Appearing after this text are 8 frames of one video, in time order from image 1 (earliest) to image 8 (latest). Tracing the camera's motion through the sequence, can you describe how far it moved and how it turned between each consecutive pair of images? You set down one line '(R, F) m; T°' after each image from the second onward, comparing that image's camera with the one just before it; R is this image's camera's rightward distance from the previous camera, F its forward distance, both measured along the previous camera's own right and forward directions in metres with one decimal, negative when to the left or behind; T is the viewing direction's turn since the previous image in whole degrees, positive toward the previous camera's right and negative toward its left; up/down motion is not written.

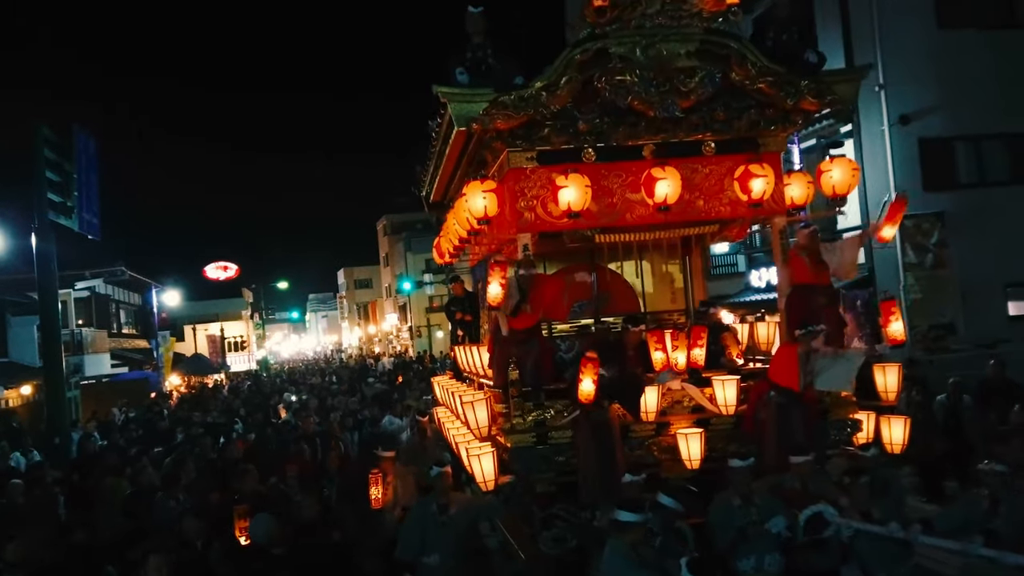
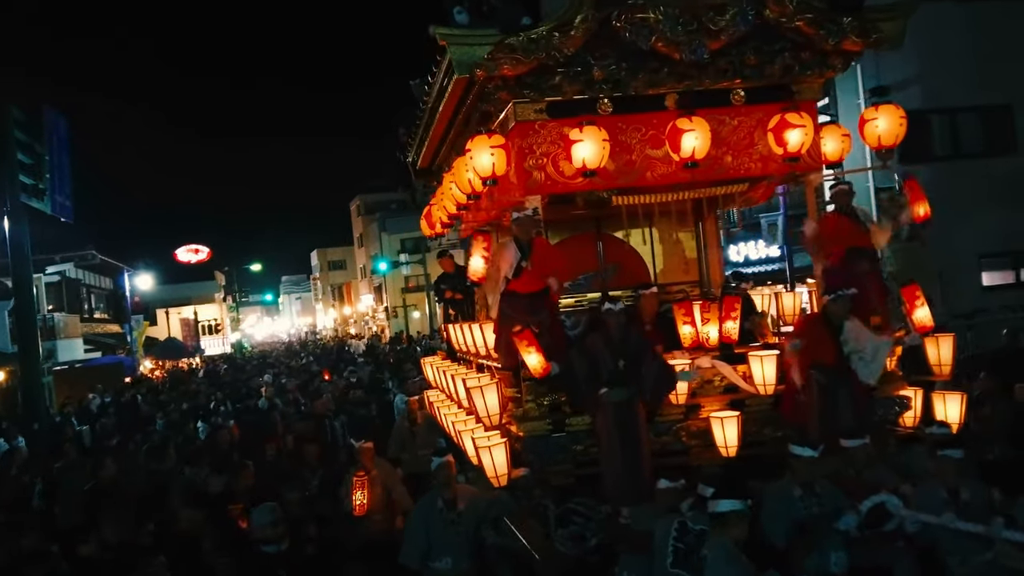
(-0.3, +0.9) m; +2°
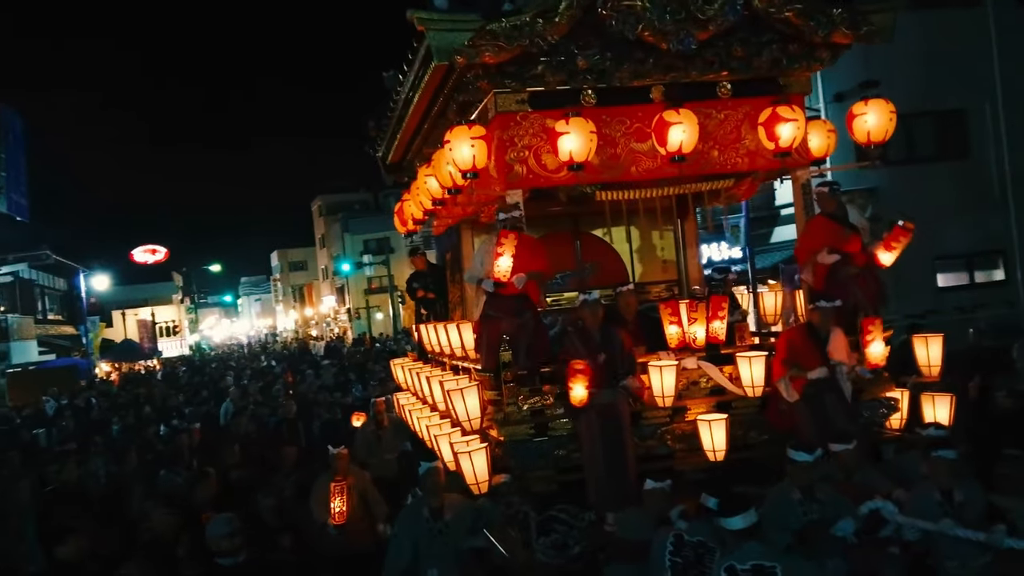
(-0.1, +0.3) m; +2°
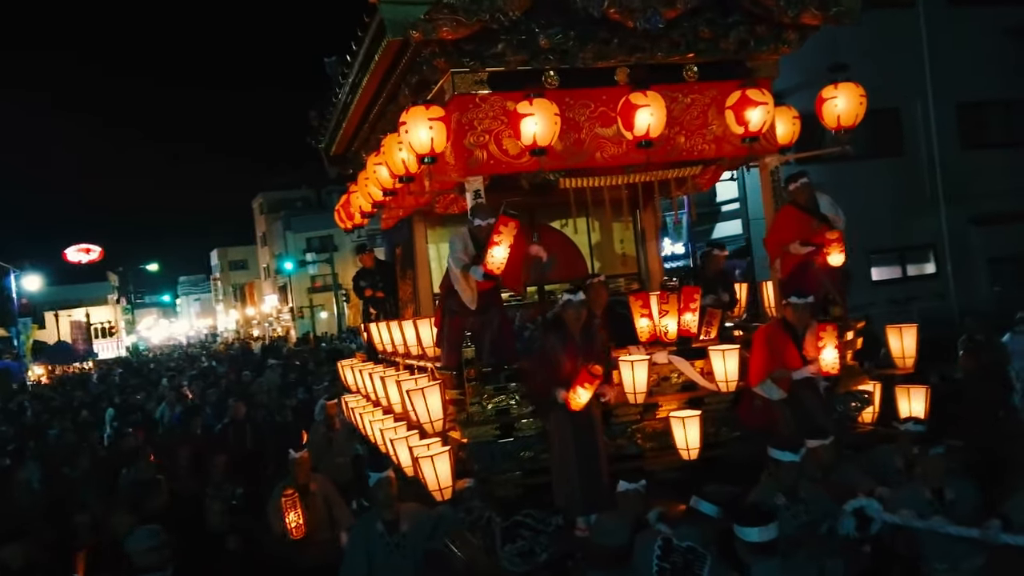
(-0.1, +0.4) m; +4°
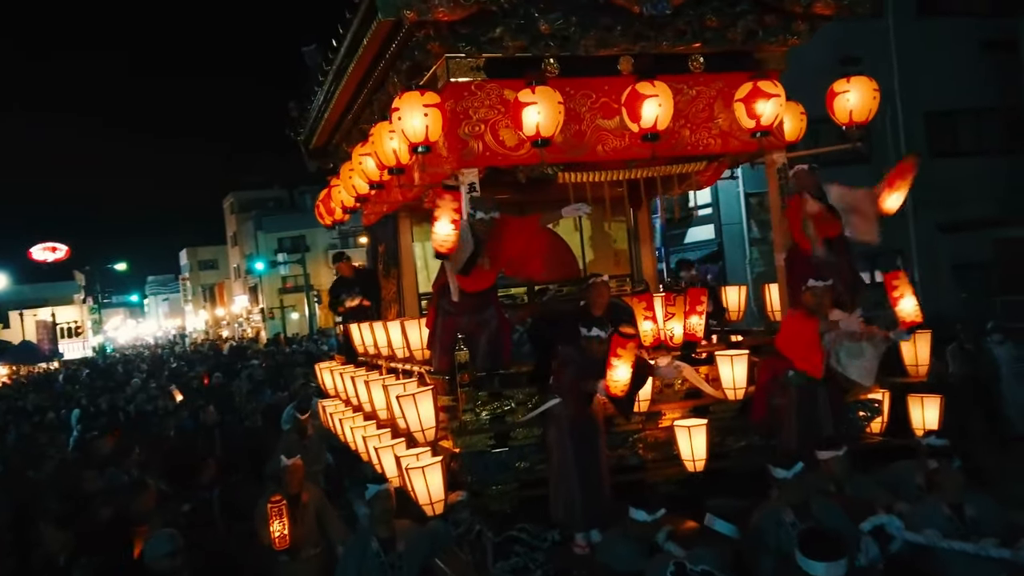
(-0.2, +0.4) m; +2°
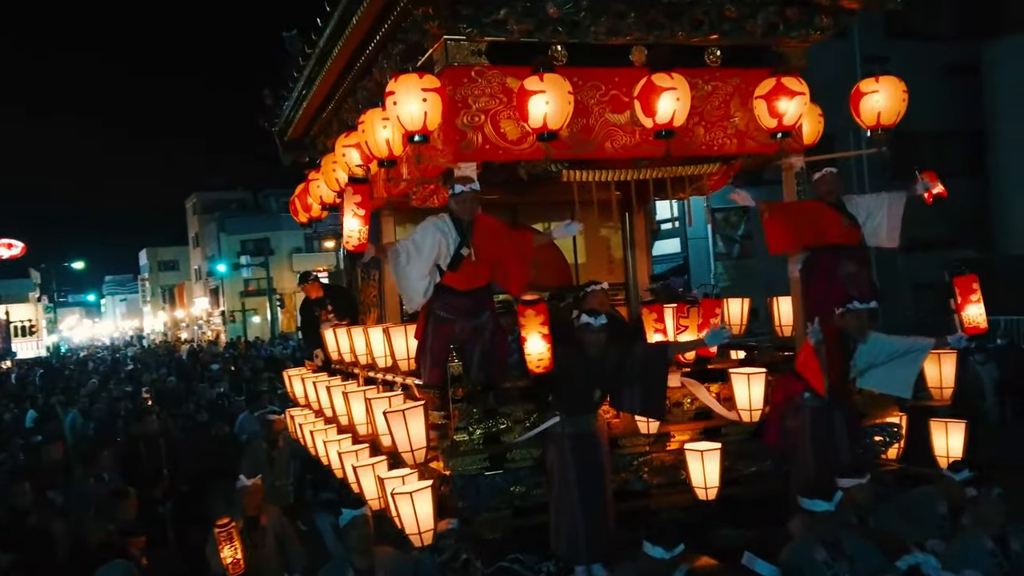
(-0.2, +0.6) m; +2°
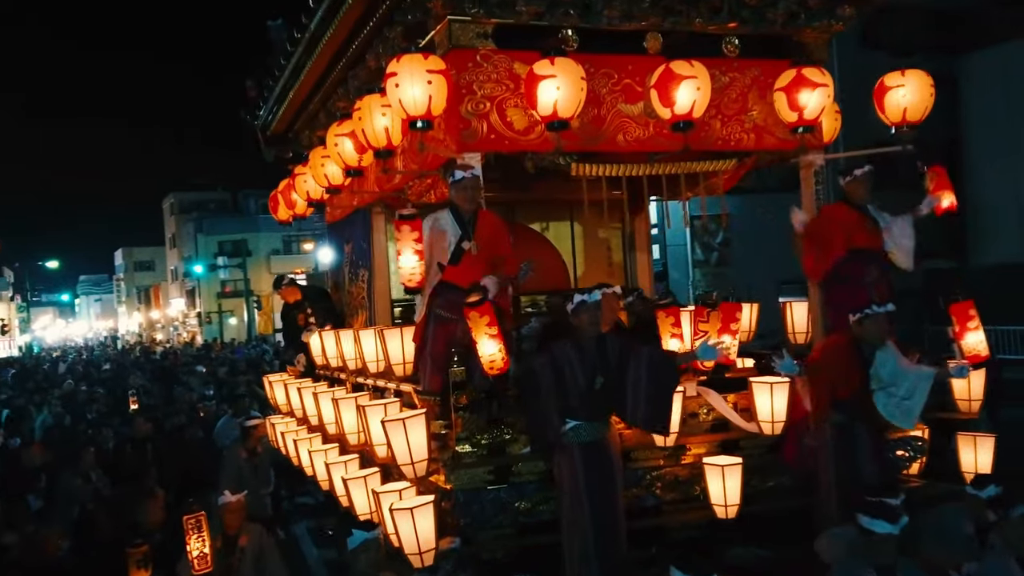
(-0.2, +0.4) m; +1°
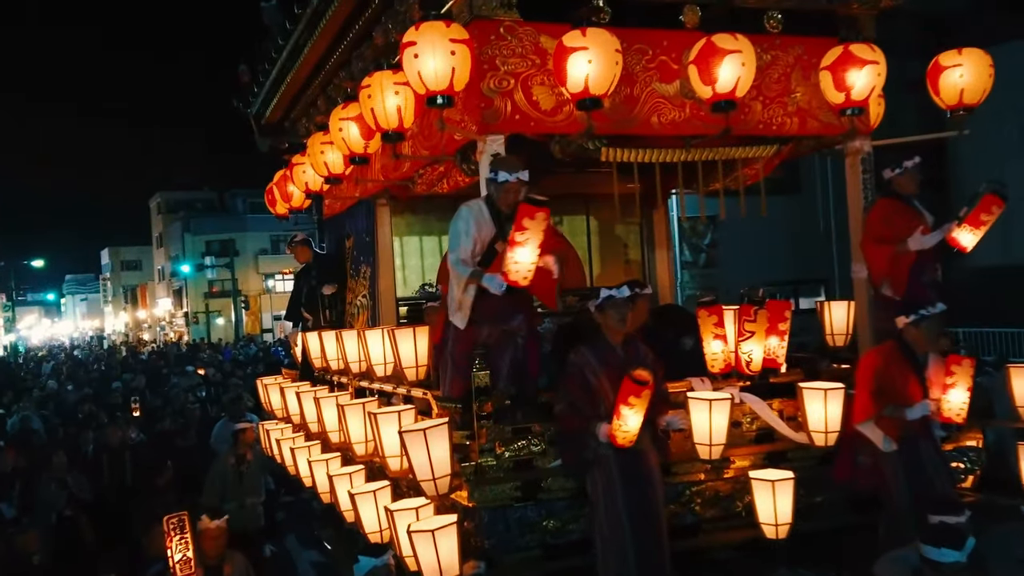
(-0.2, +0.5) m; +1°
